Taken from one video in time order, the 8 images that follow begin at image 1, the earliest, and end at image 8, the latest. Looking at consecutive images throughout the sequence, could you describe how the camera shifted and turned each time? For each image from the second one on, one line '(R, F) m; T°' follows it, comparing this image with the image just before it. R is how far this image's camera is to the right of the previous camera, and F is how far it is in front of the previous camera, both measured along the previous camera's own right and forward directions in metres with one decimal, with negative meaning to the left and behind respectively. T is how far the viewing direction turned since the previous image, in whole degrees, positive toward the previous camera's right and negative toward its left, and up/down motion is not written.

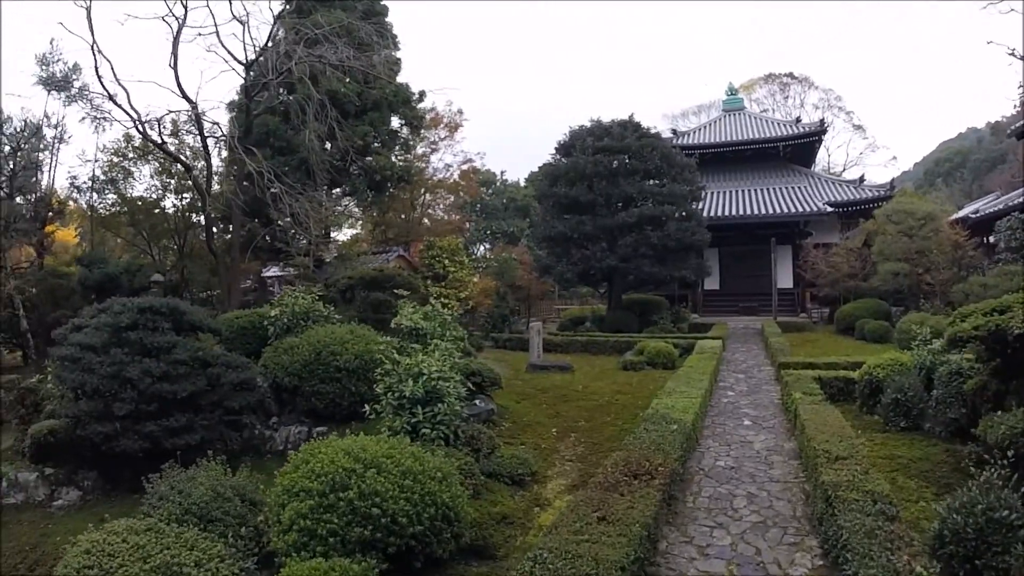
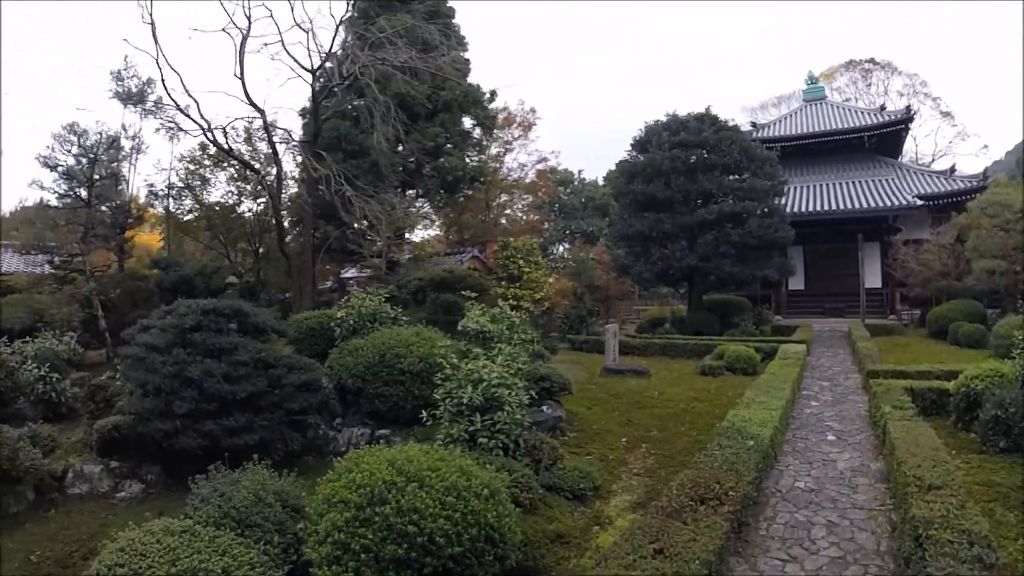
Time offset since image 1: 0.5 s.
(+0.2, +0.3) m; -7°
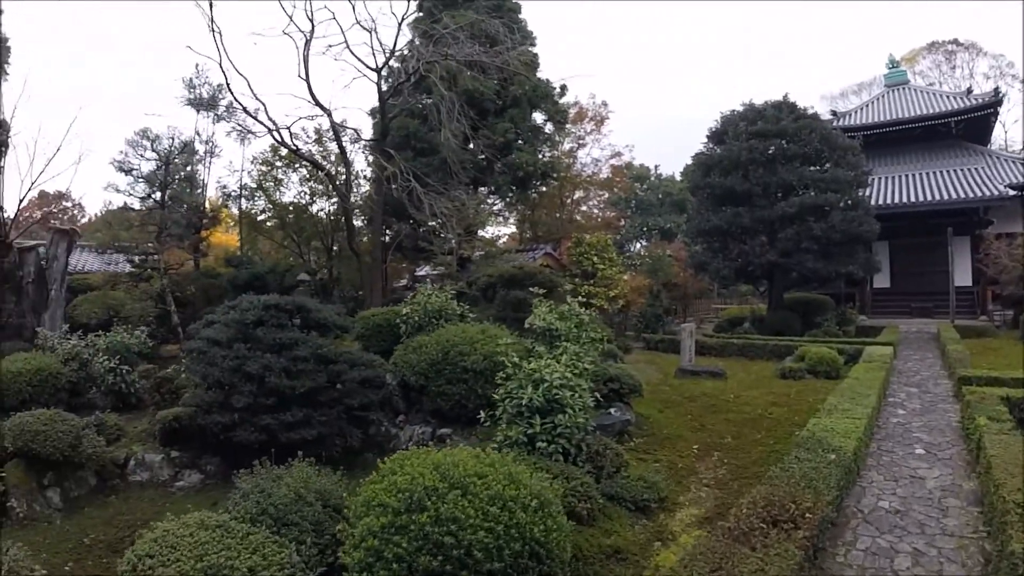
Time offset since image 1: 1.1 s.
(+0.2, +0.2) m; -7°
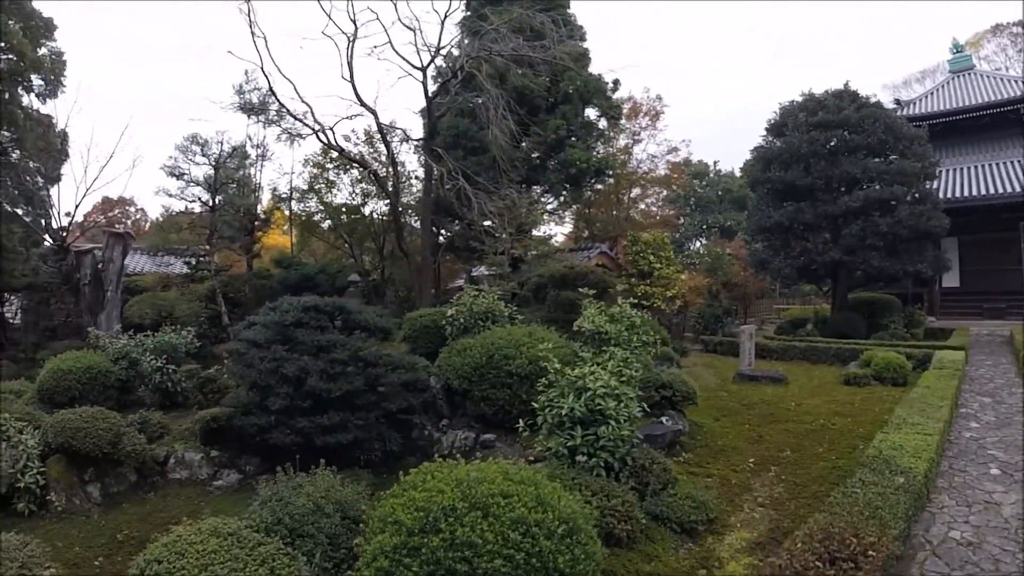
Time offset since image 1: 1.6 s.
(+0.2, +0.2) m; -5°
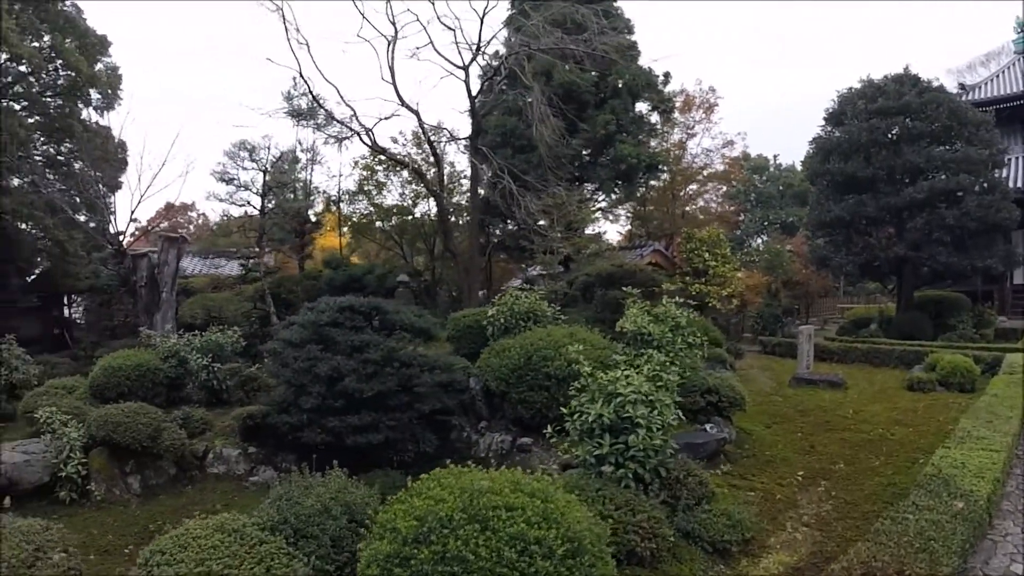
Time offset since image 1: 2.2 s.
(+0.2, +0.2) m; -5°
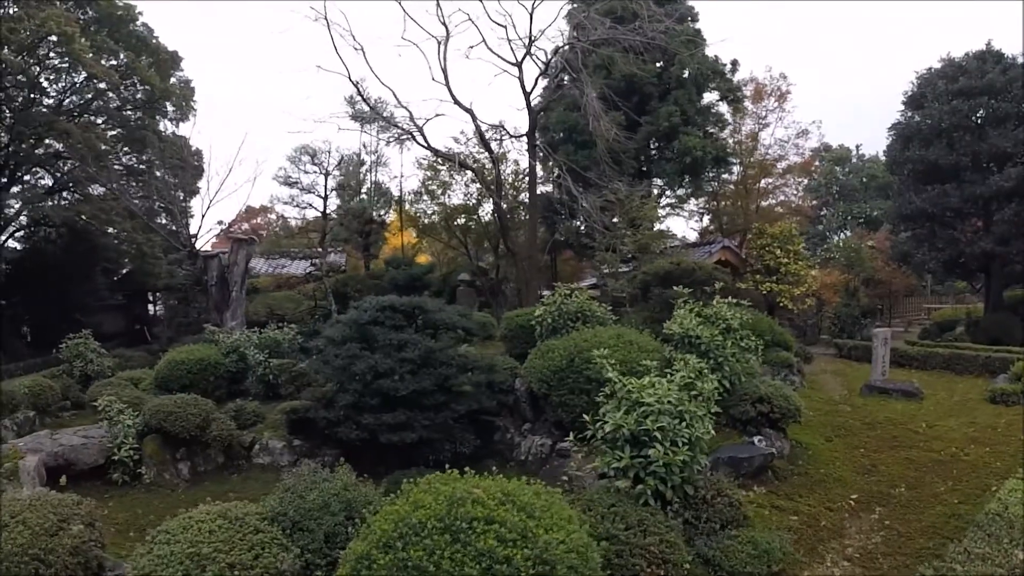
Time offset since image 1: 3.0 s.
(+0.3, +0.2) m; -6°
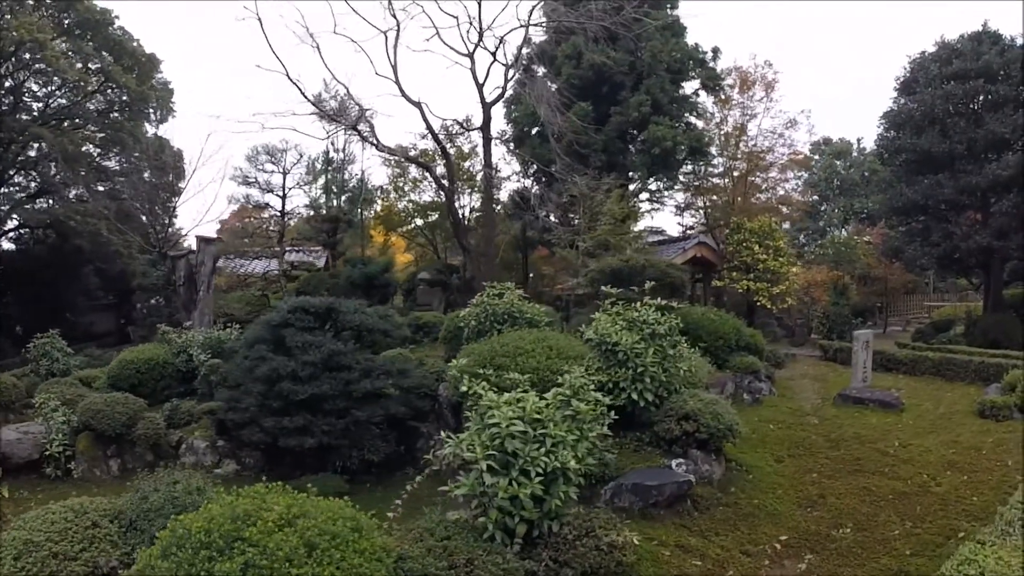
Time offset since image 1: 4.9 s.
(+0.8, +0.8) m; -1°
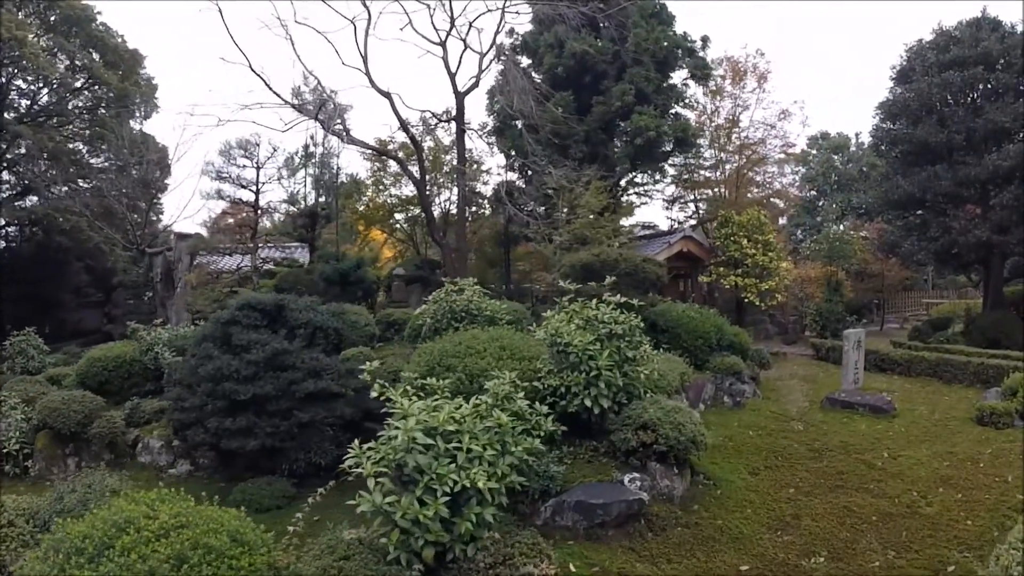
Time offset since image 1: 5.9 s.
(+0.3, +0.5) m; 0°
